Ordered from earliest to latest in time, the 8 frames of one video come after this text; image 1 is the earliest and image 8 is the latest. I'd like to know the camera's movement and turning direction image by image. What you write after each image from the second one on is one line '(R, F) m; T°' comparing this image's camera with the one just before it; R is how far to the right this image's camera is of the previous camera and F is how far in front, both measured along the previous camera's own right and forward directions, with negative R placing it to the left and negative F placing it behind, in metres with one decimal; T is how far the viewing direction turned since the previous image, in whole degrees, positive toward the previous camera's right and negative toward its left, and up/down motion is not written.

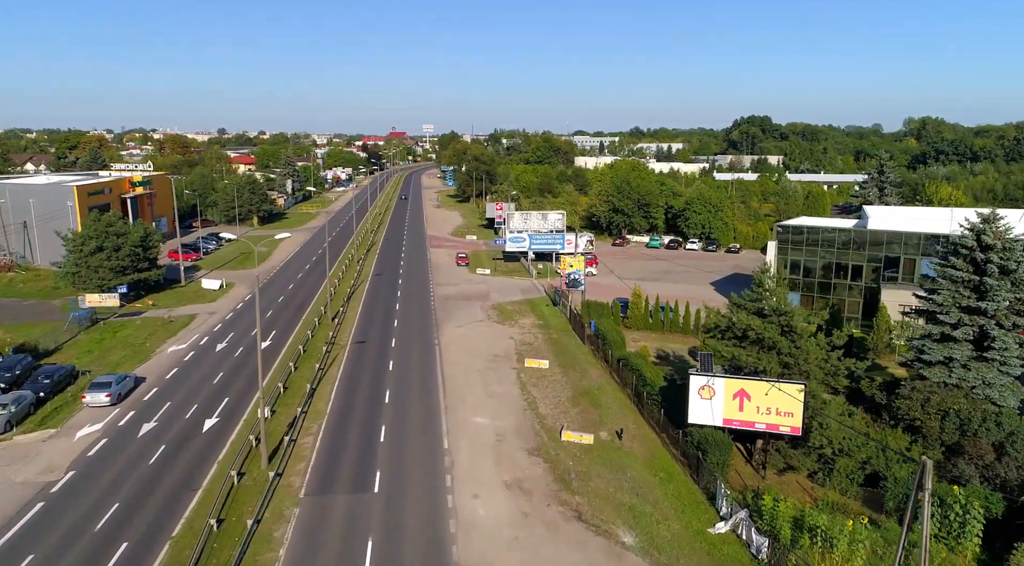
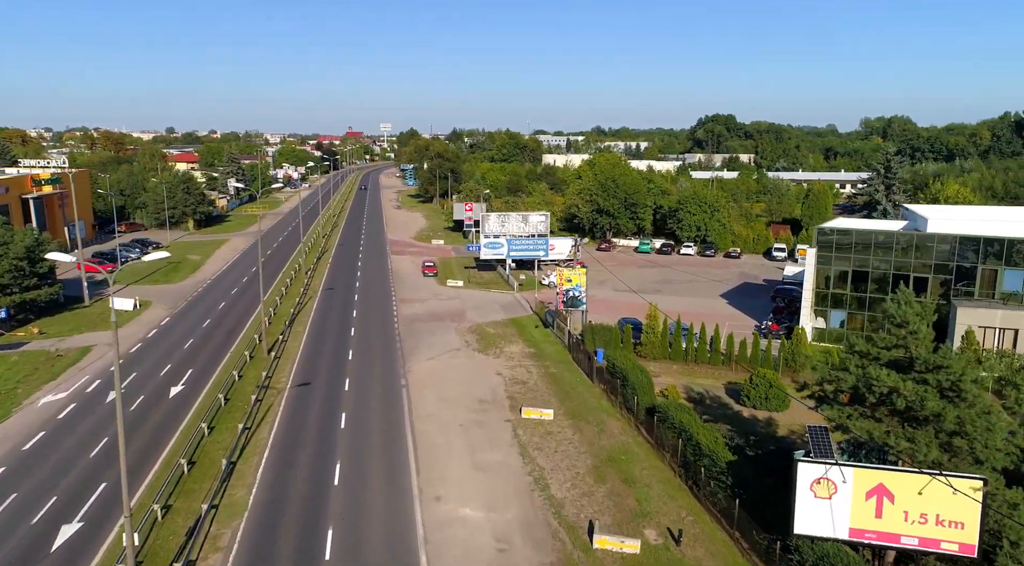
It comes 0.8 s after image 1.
(-1.3, +10.3) m; +3°
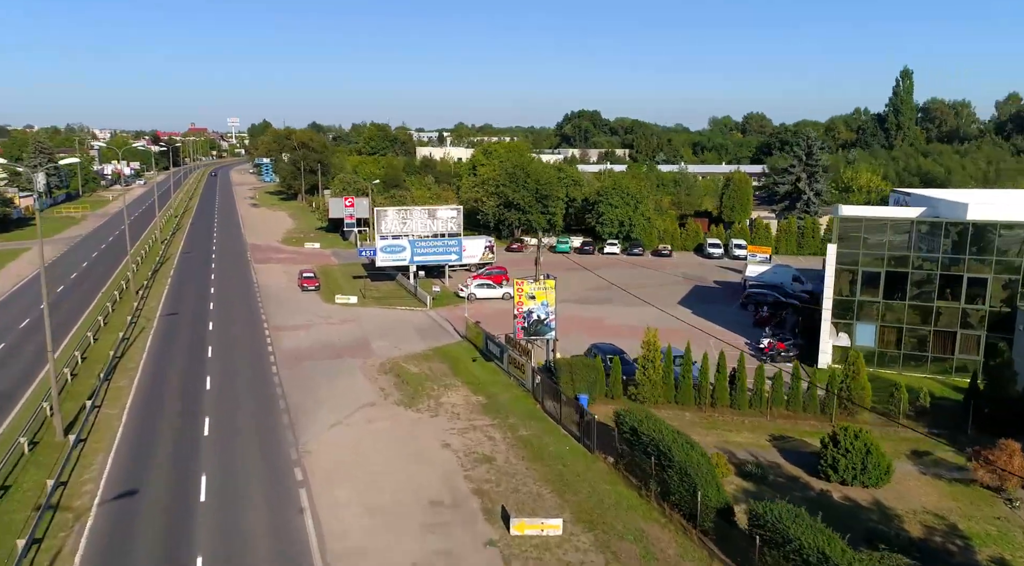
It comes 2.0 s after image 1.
(-2.7, +13.1) m; +10°
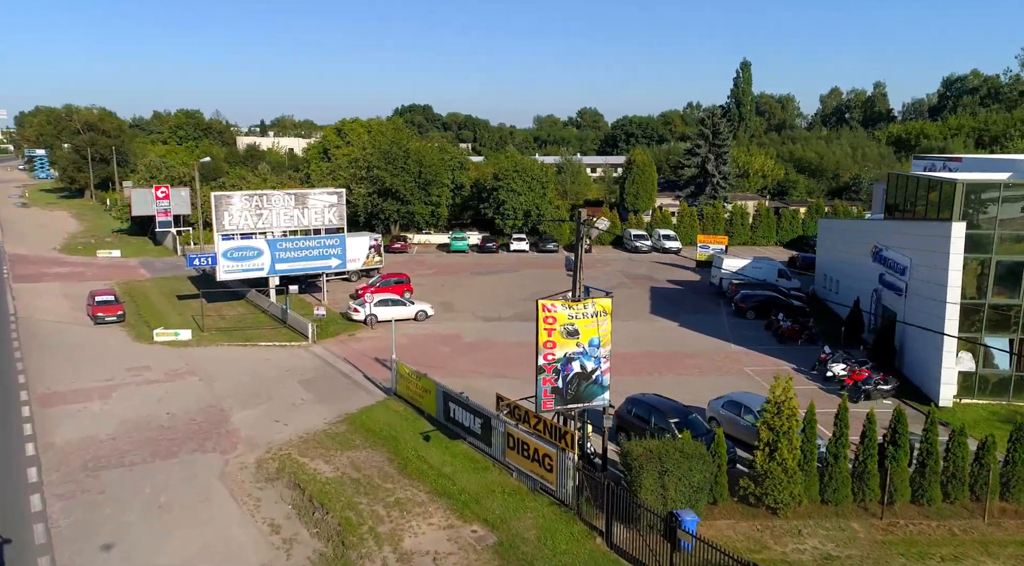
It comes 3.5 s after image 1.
(-3.6, +14.4) m; +12°
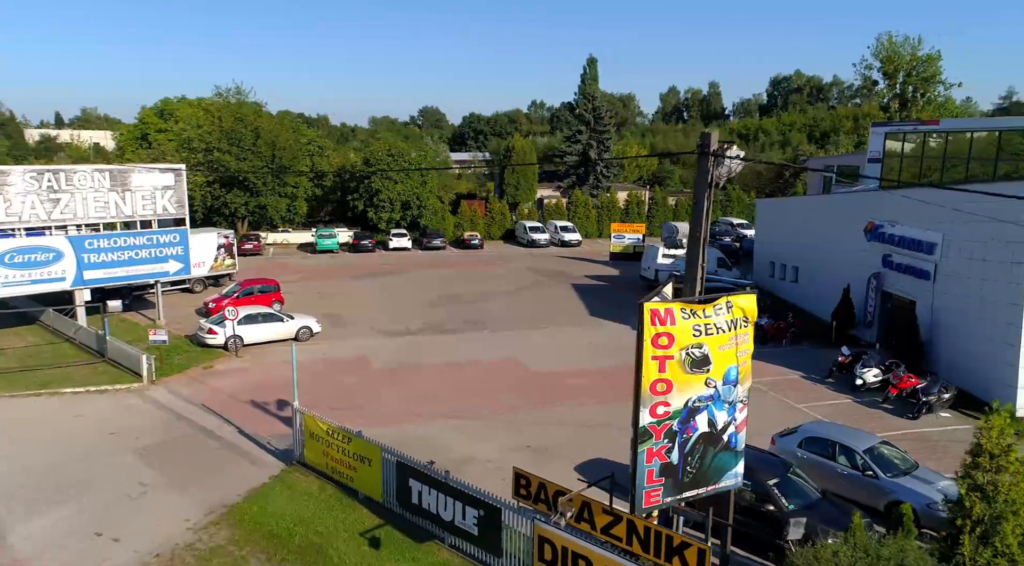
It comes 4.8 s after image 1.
(-2.2, +7.6) m; +11°
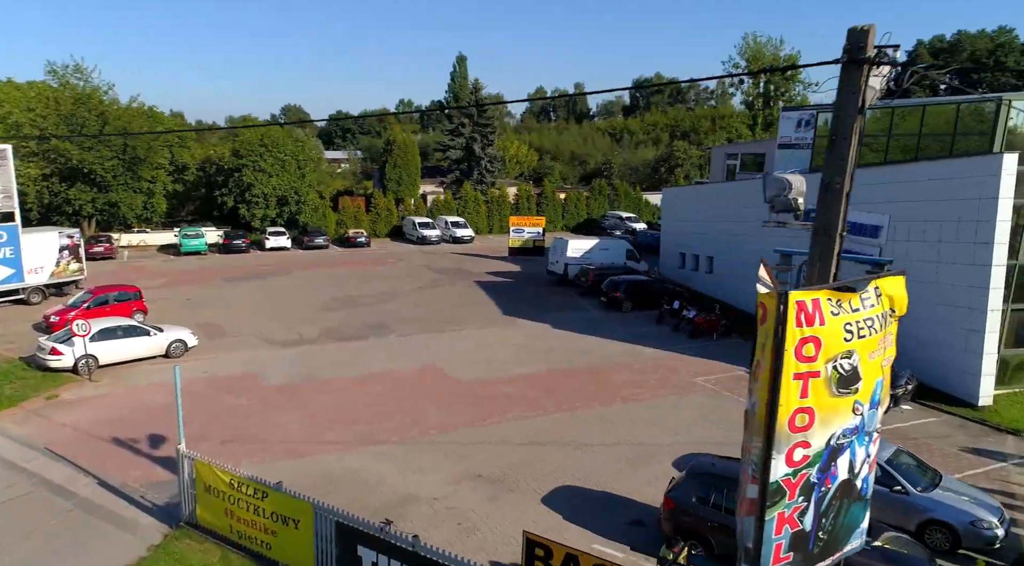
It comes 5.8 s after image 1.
(-1.1, +2.9) m; +9°
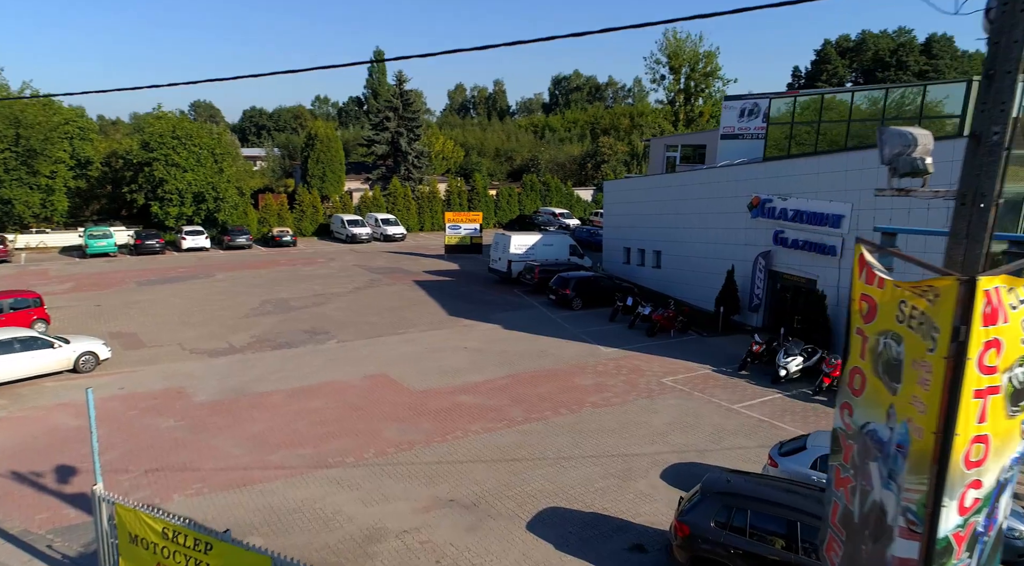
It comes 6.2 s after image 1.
(-0.7, +1.5) m; +6°
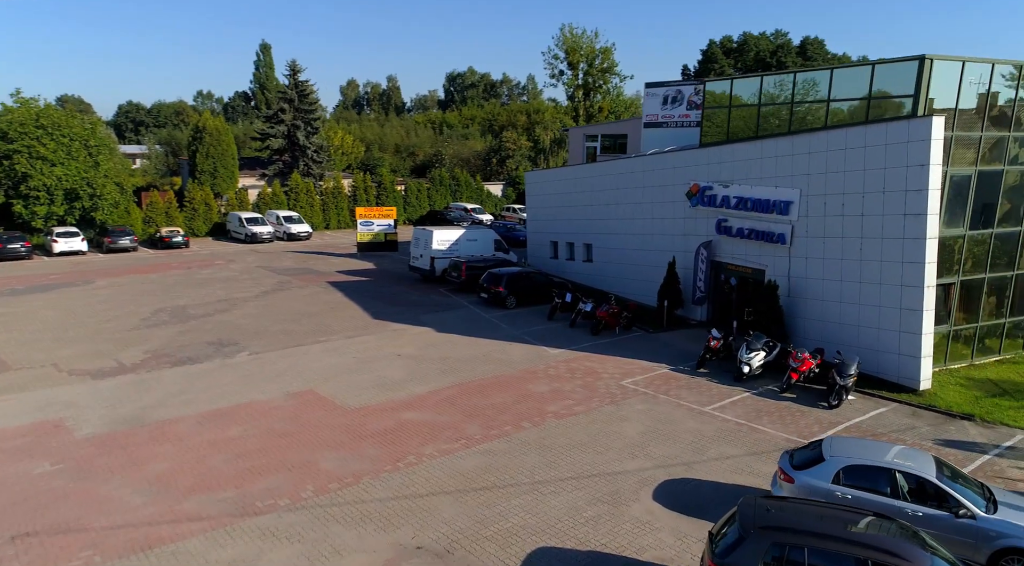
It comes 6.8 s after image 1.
(-0.9, +2.1) m; +7°
